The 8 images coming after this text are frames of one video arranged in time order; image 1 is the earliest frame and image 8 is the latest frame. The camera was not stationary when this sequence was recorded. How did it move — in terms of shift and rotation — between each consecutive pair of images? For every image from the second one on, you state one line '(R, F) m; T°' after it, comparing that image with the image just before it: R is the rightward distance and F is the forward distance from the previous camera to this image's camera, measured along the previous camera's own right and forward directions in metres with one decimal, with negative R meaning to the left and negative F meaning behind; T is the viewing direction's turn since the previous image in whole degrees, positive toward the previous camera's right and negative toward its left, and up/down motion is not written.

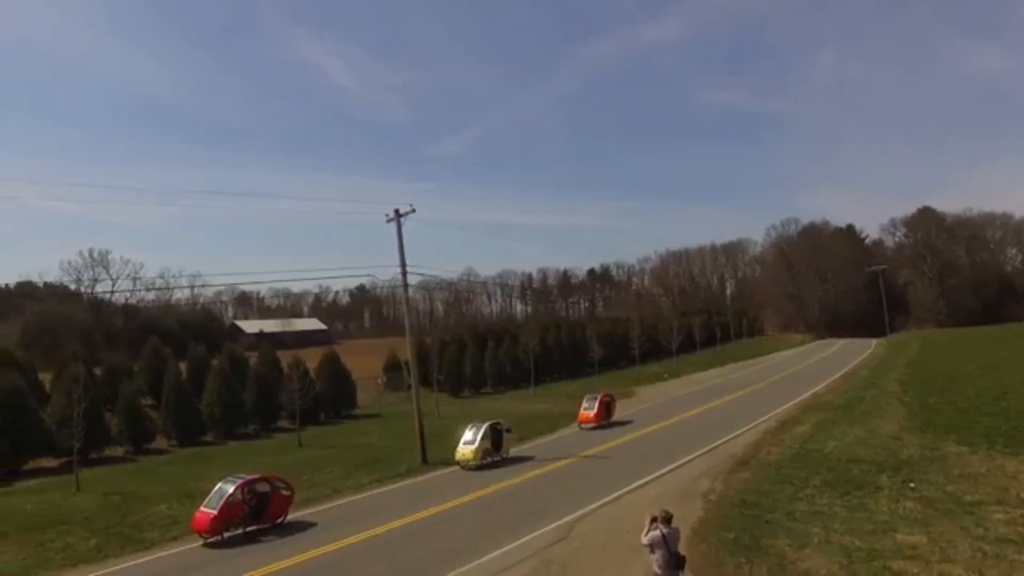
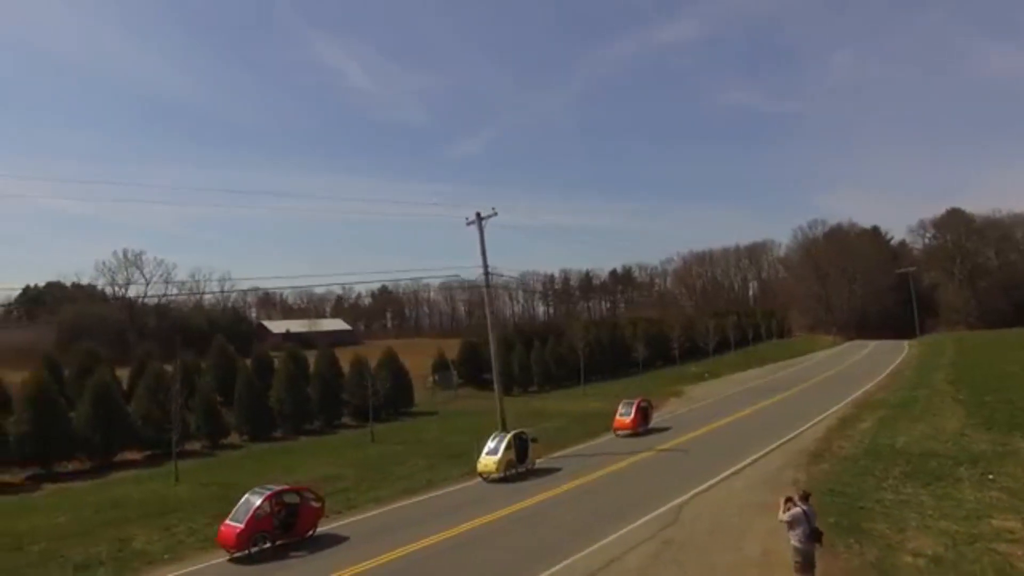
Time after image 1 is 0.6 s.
(-2.0, -1.1) m; -1°
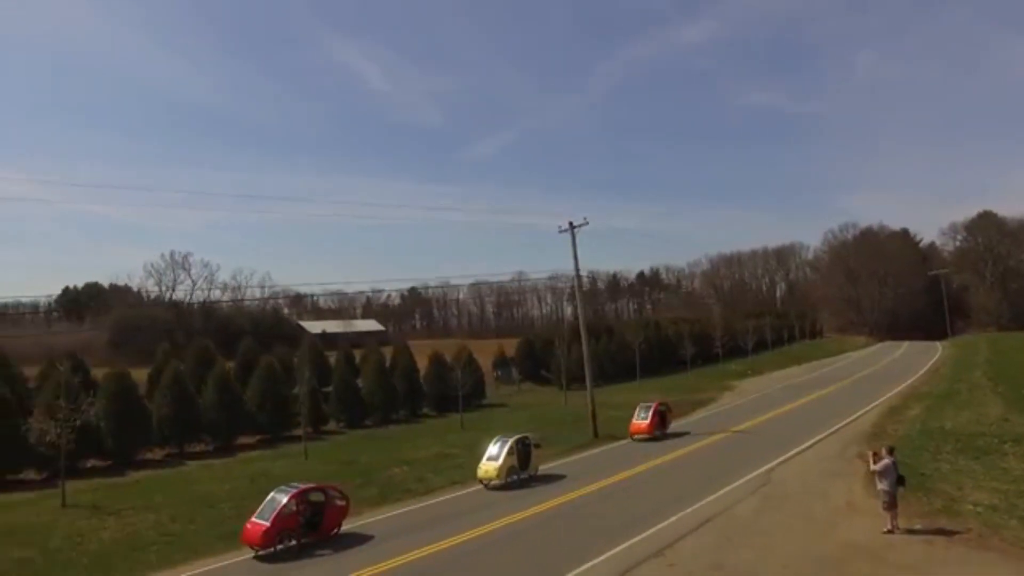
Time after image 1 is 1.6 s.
(-2.4, -3.6) m; -1°
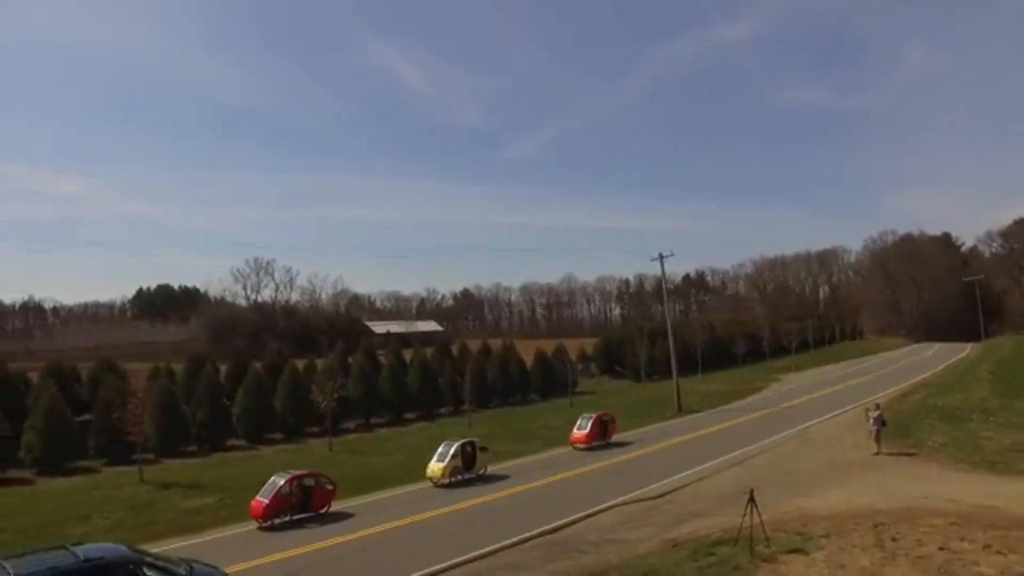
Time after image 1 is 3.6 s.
(-3.3, -11.6) m; -3°
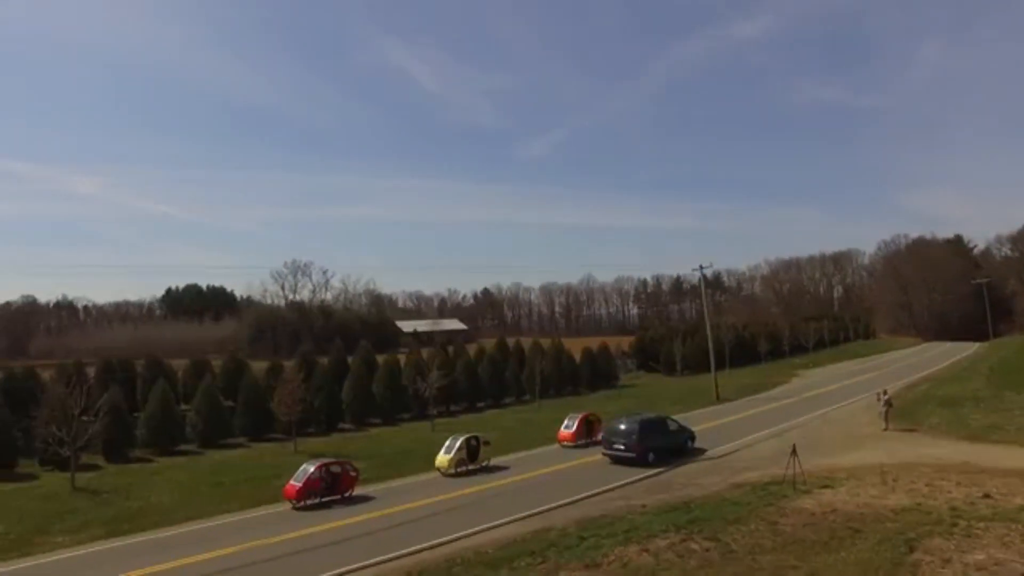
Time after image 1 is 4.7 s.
(-3.0, -7.5) m; -1°
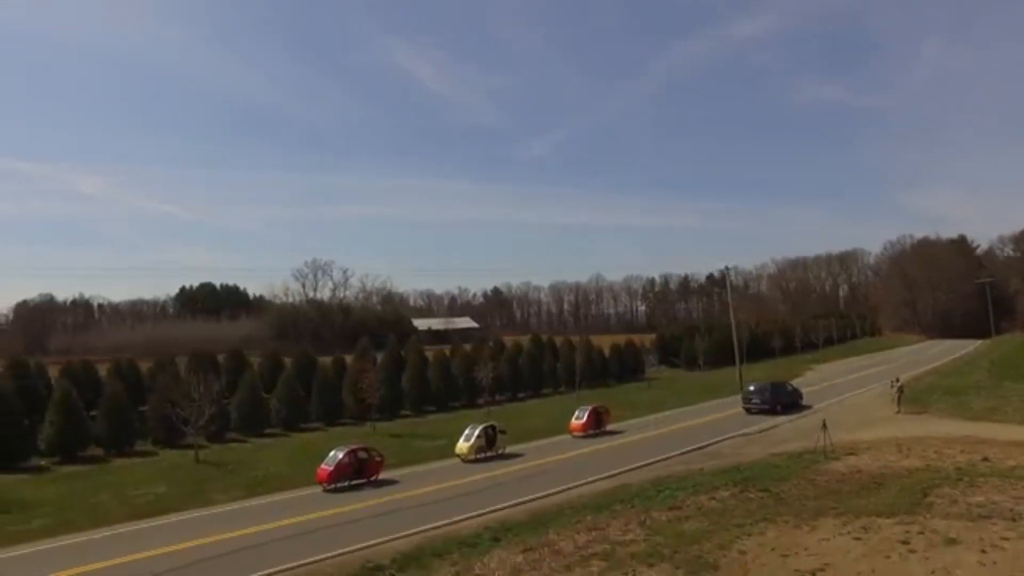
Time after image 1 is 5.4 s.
(-2.6, -4.8) m; 0°
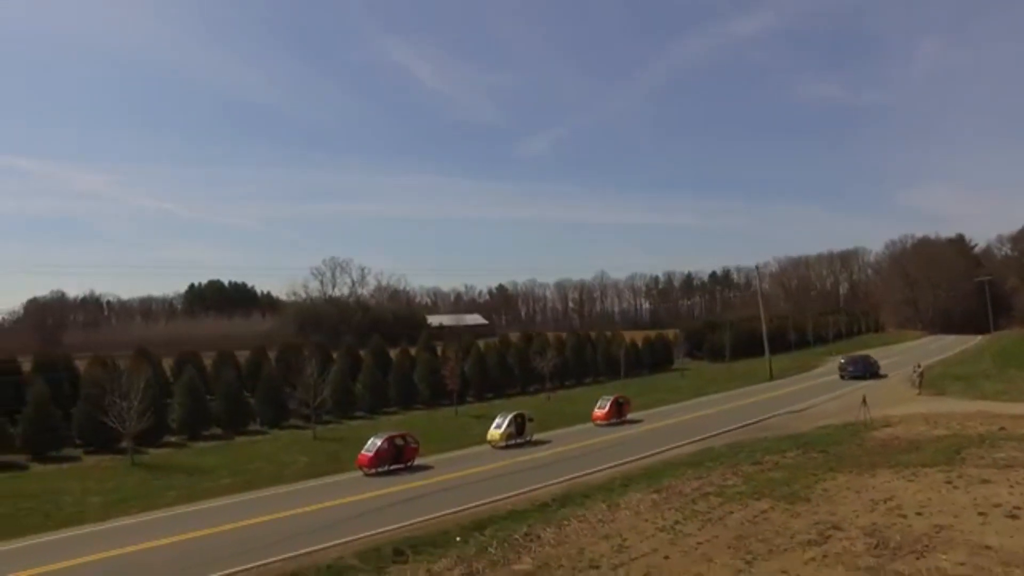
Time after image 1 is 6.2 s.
(-3.9, -5.4) m; 0°
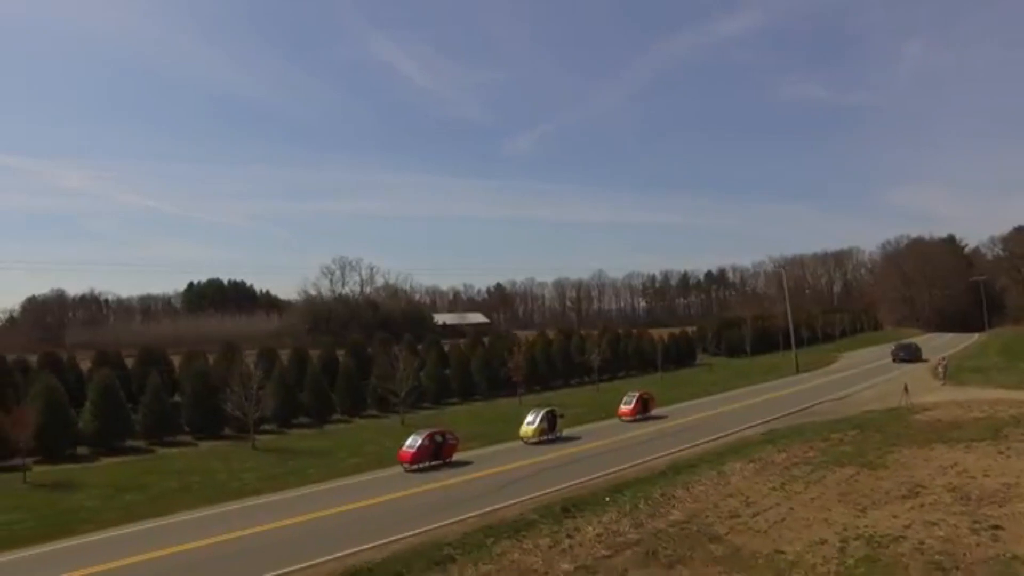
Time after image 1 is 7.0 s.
(-4.4, -4.0) m; +1°
